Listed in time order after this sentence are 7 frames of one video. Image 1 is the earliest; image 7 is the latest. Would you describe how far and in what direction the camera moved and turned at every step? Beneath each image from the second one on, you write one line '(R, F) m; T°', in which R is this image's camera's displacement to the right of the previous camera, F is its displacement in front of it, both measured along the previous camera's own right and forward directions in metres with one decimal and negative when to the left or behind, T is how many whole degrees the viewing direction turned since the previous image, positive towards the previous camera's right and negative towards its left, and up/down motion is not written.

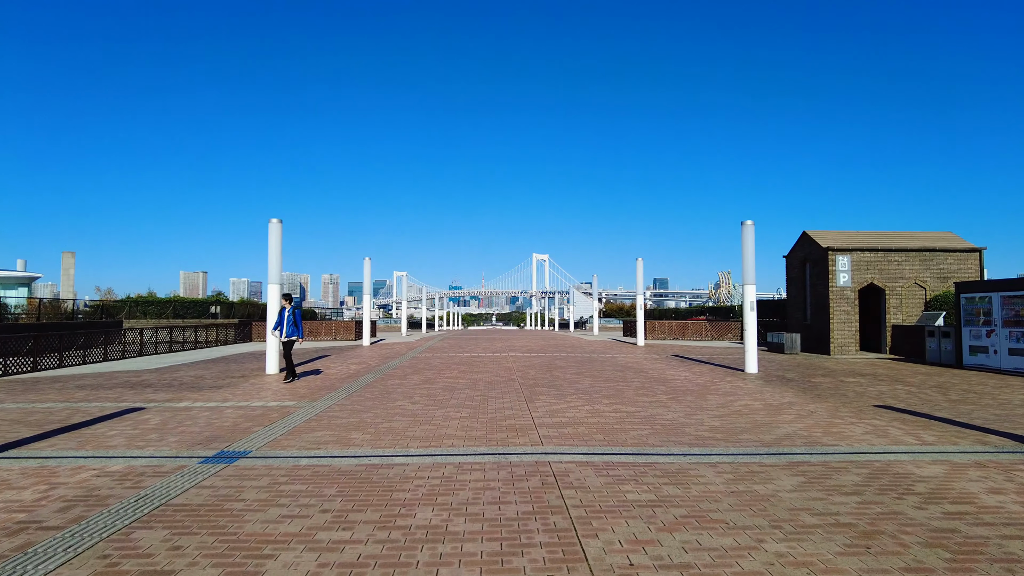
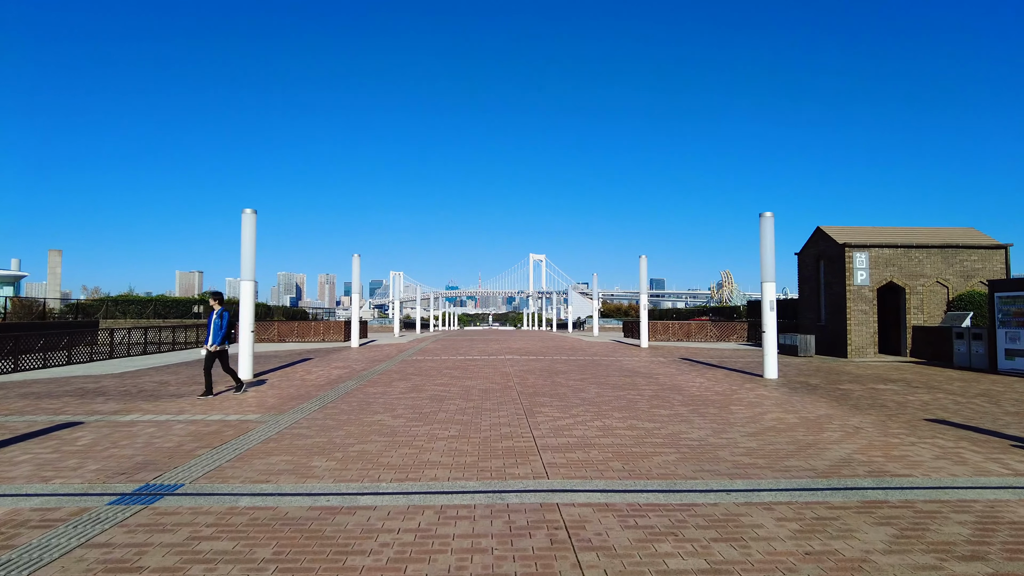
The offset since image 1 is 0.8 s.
(0.0, +1.3) m; 0°
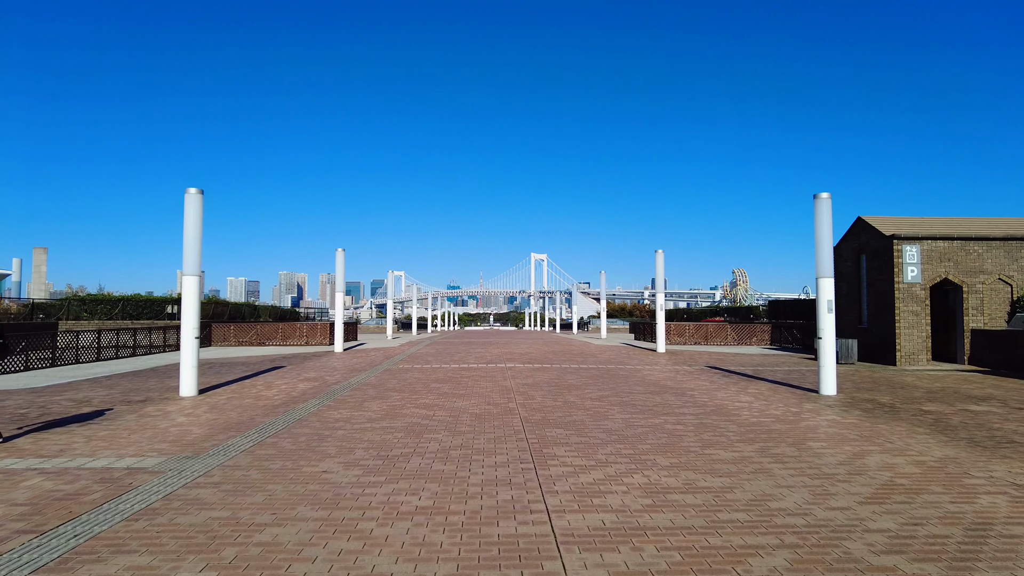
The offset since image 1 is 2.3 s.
(0.0, +2.5) m; 0°
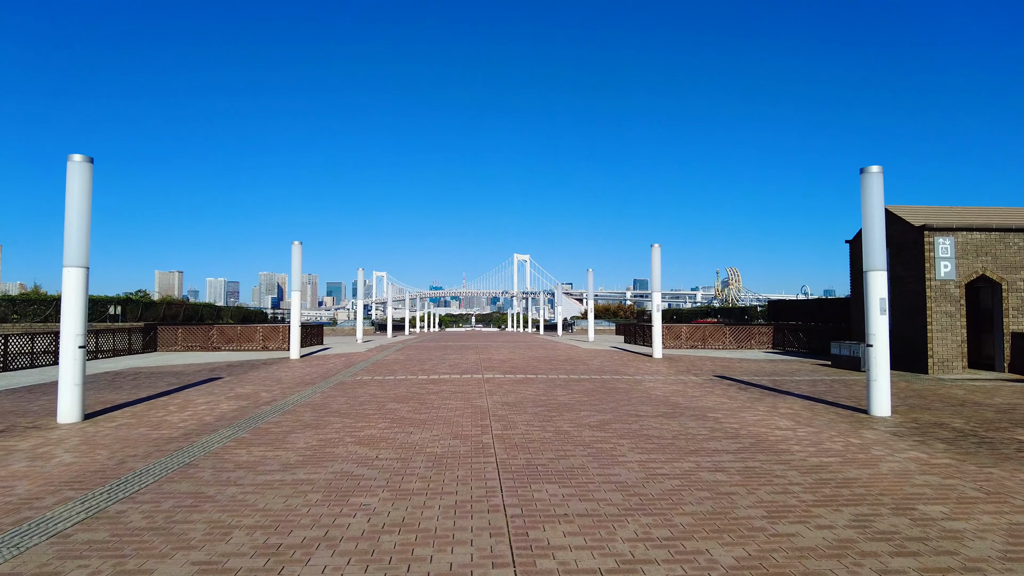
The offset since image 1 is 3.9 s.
(+0.1, +2.4) m; +1°
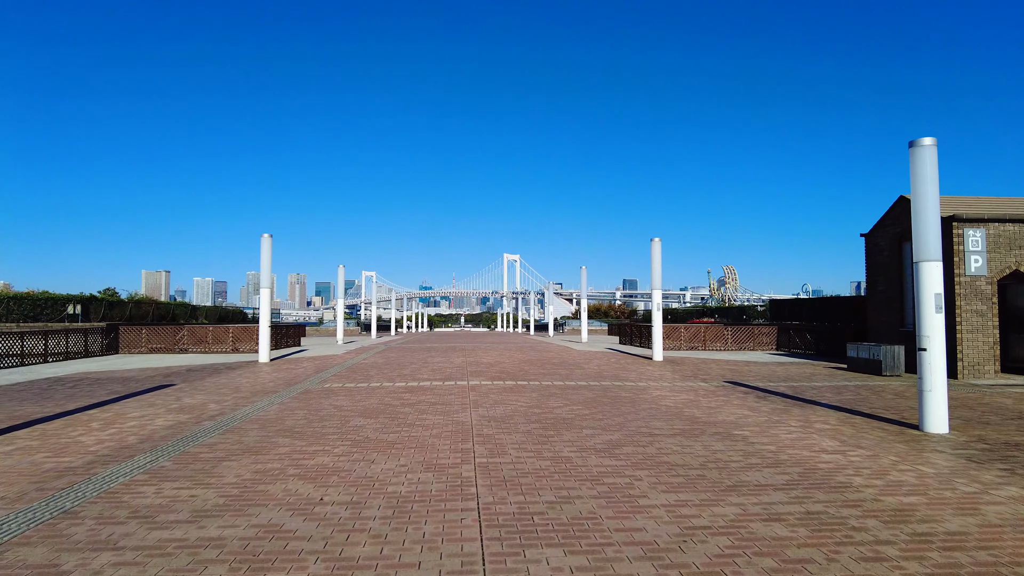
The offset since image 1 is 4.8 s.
(0.0, +1.5) m; +1°
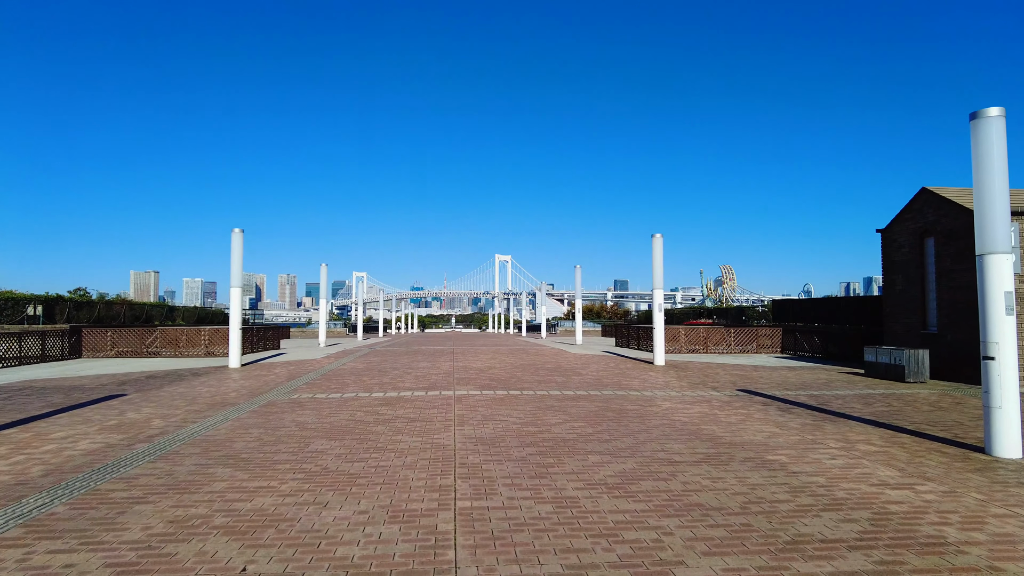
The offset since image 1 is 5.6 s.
(0.0, +1.3) m; +1°
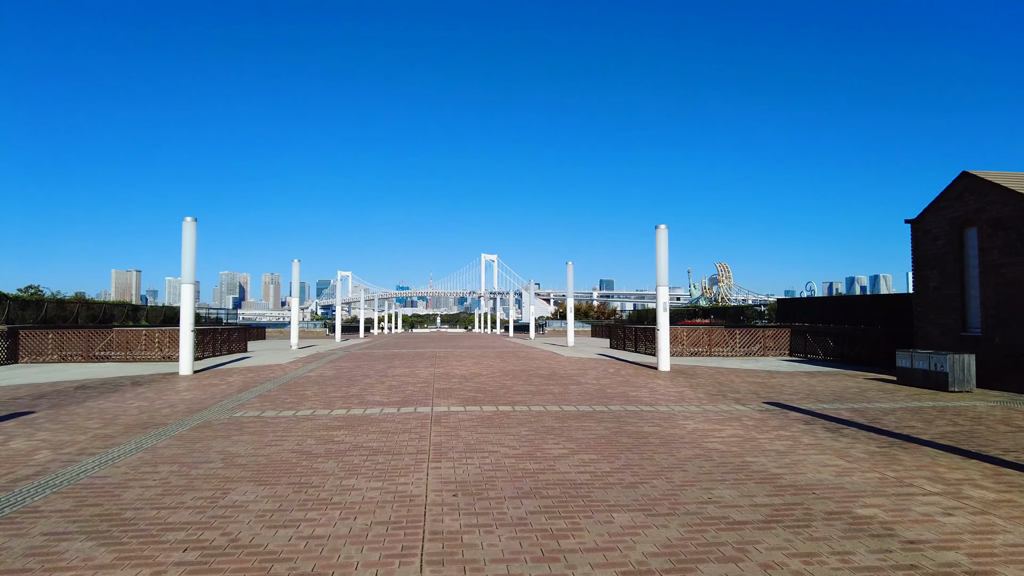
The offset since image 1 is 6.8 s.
(-0.1, +1.8) m; +1°
